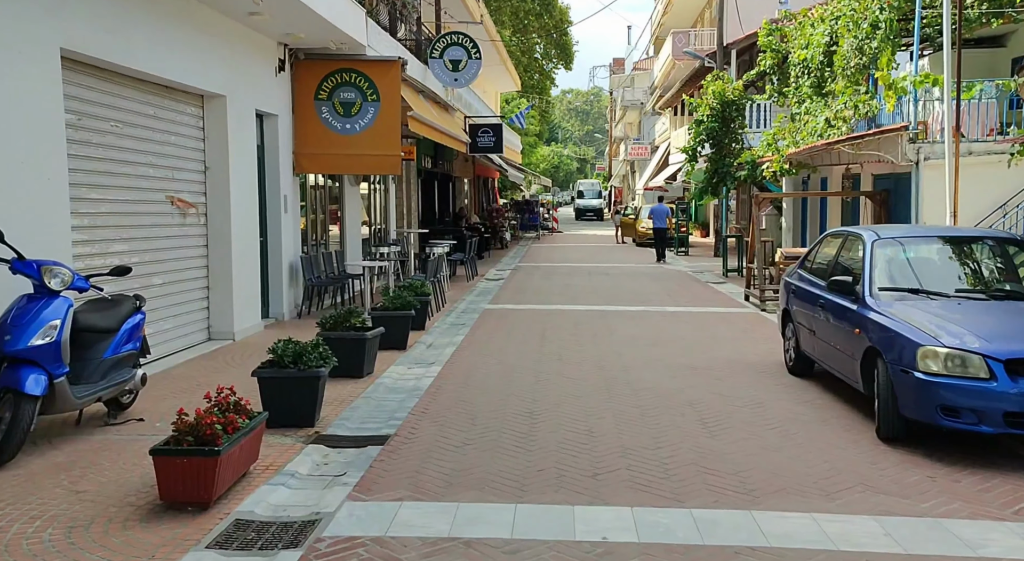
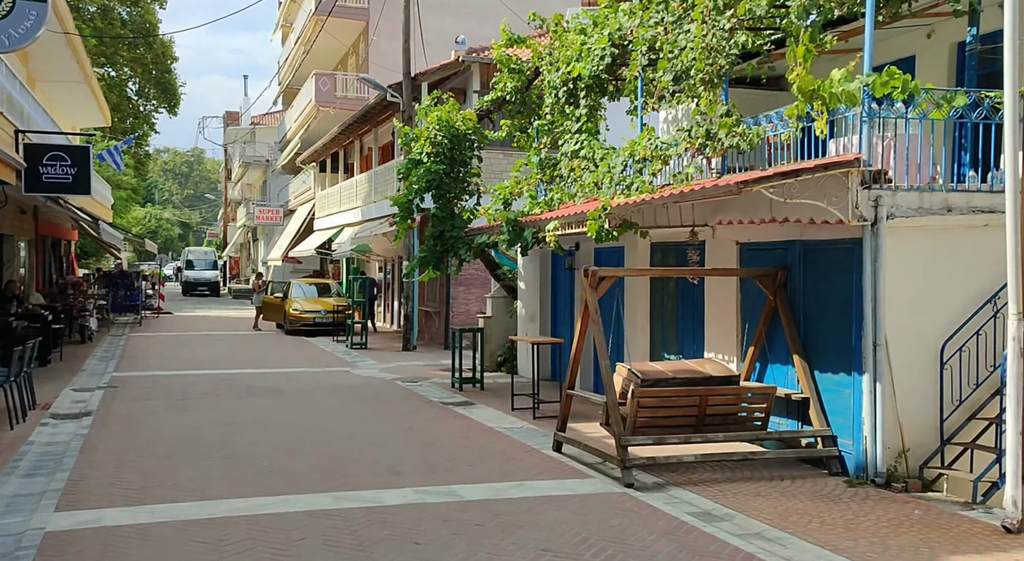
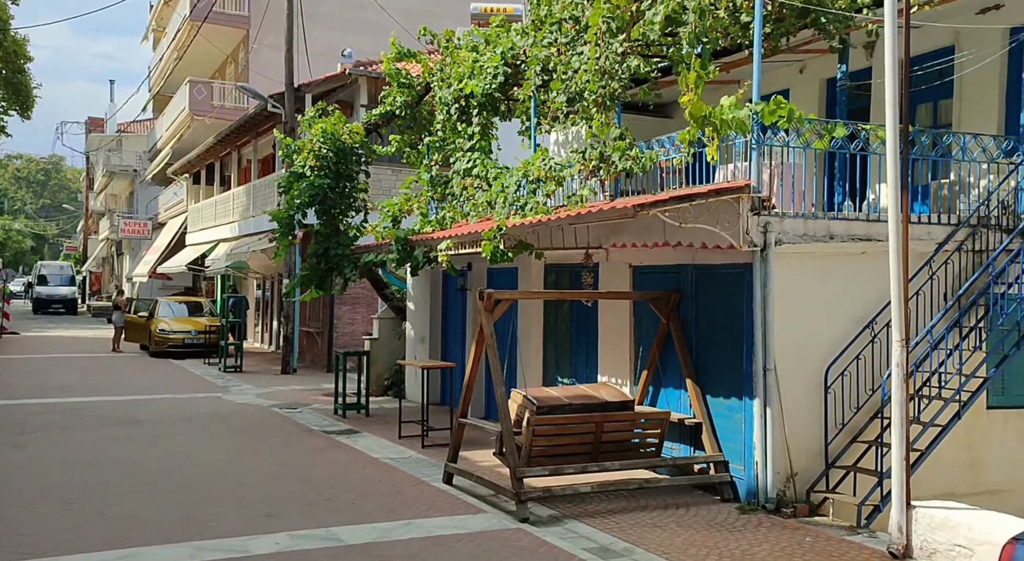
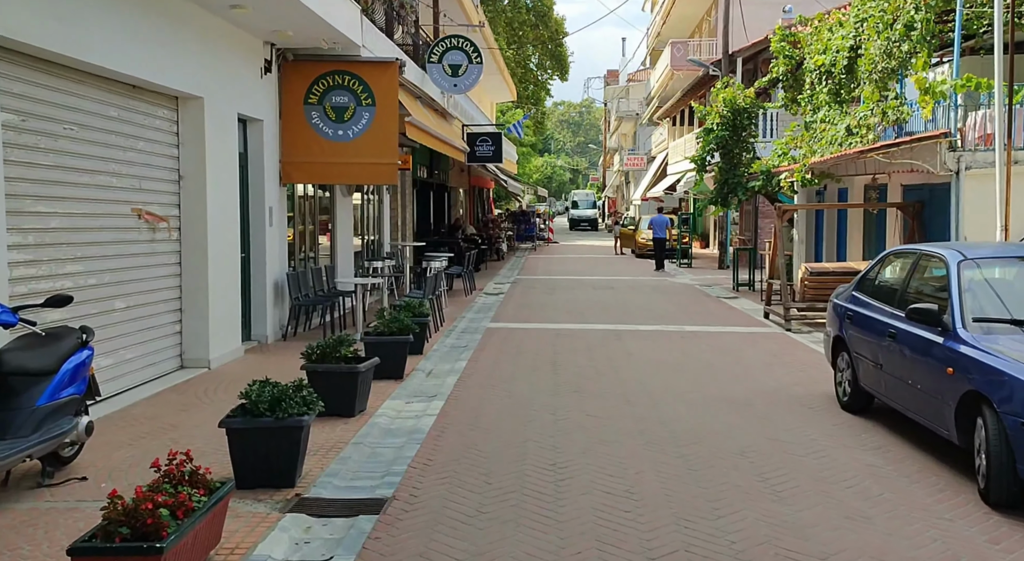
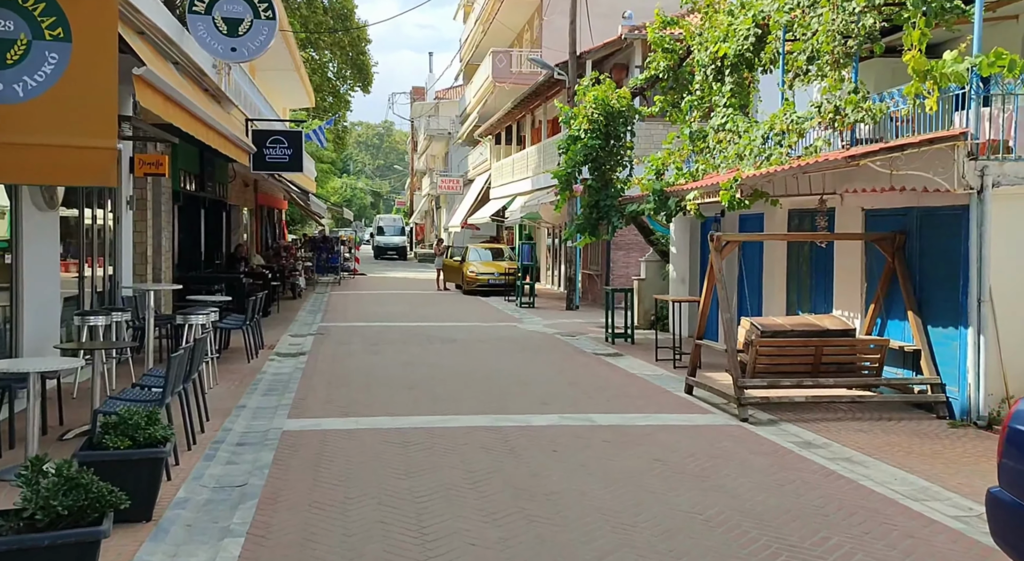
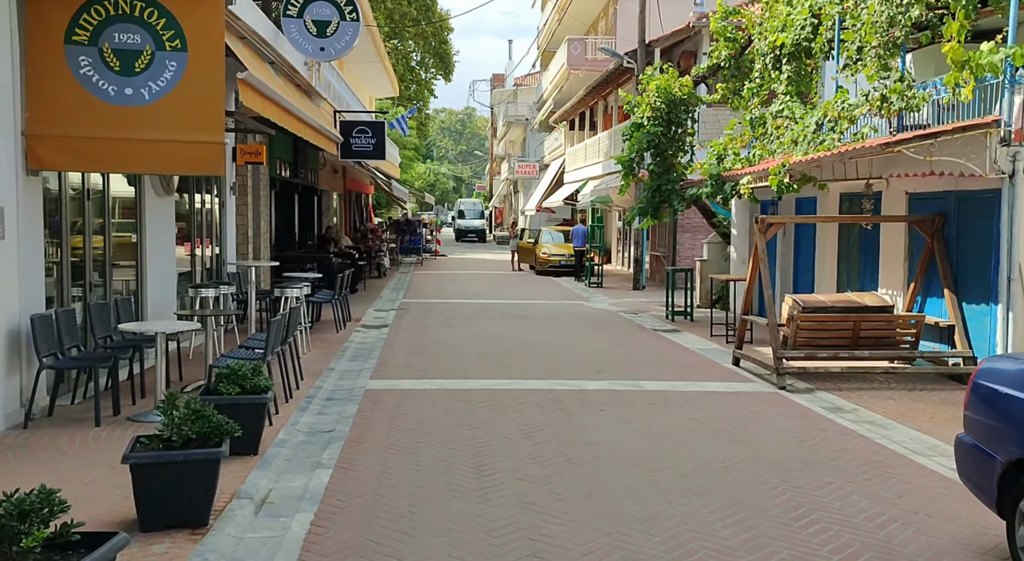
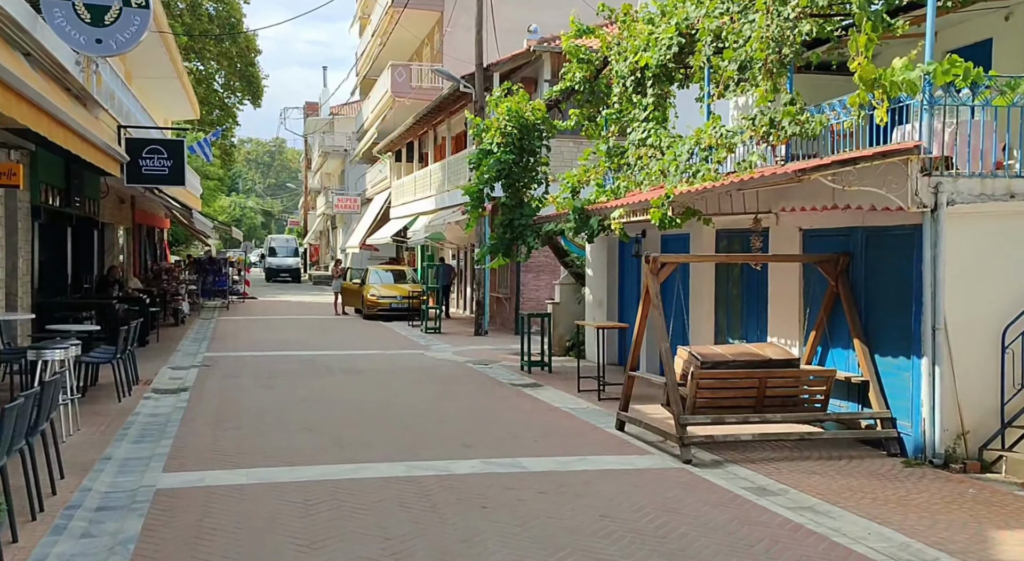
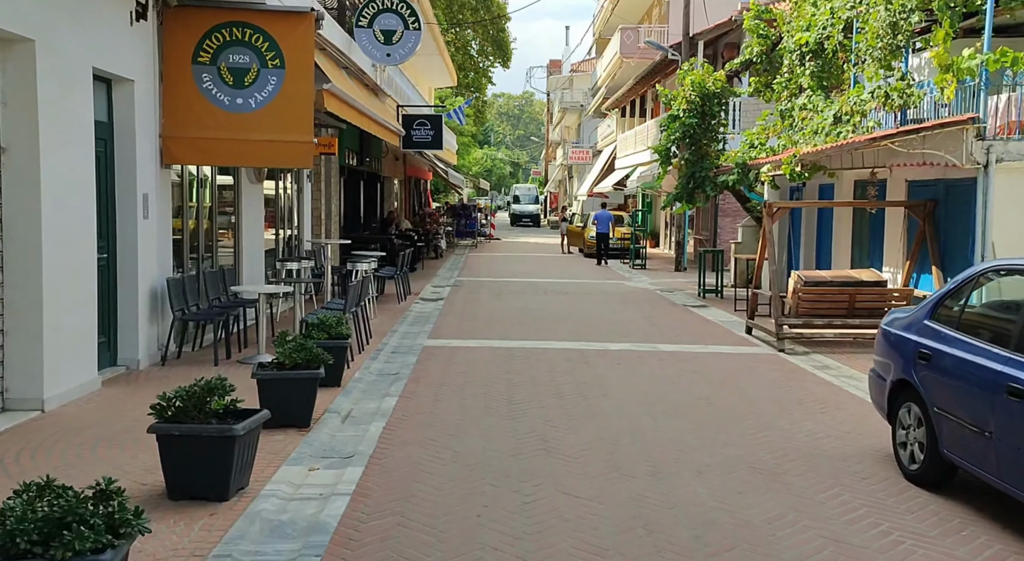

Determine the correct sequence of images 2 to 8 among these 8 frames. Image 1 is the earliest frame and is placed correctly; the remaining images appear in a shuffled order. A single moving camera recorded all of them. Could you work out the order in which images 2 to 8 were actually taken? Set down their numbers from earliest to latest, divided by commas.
4, 8, 6, 5, 7, 2, 3
